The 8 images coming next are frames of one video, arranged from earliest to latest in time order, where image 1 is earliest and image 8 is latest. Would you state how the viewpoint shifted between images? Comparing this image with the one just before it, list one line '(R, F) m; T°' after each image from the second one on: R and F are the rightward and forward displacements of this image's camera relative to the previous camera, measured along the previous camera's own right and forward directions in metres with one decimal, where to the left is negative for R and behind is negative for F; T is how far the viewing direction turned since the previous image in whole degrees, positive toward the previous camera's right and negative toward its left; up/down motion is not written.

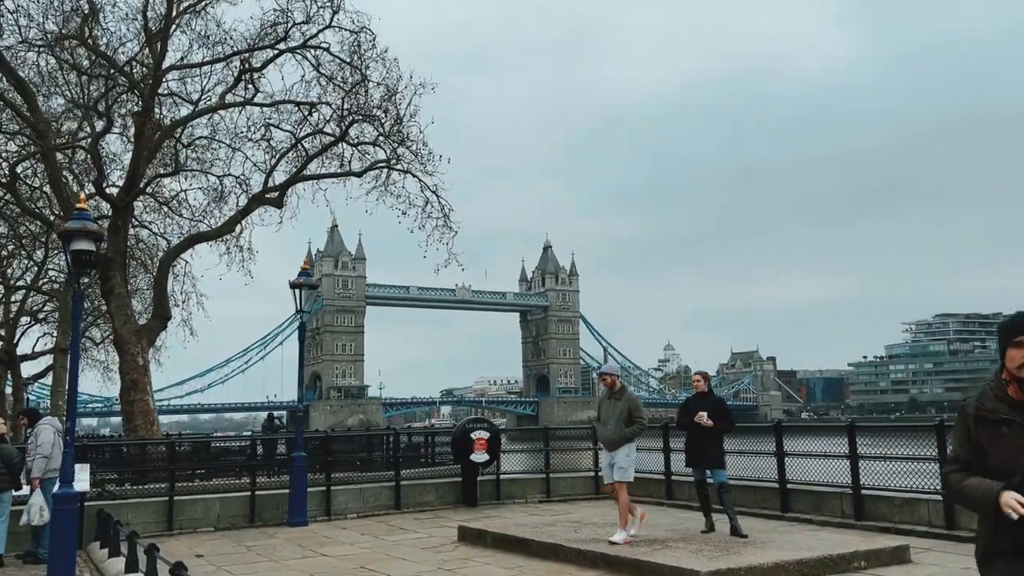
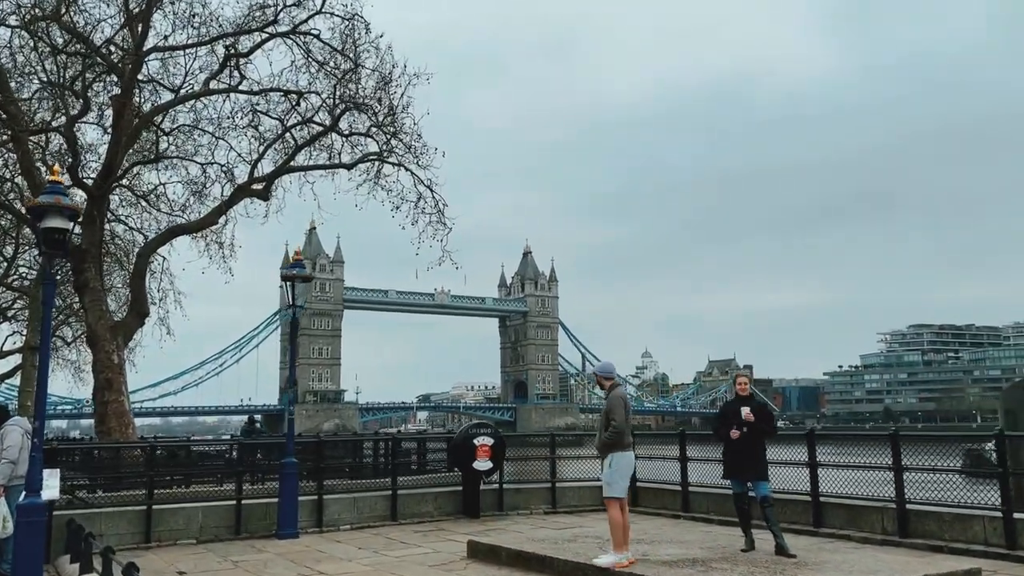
(-0.5, +1.0) m; +1°
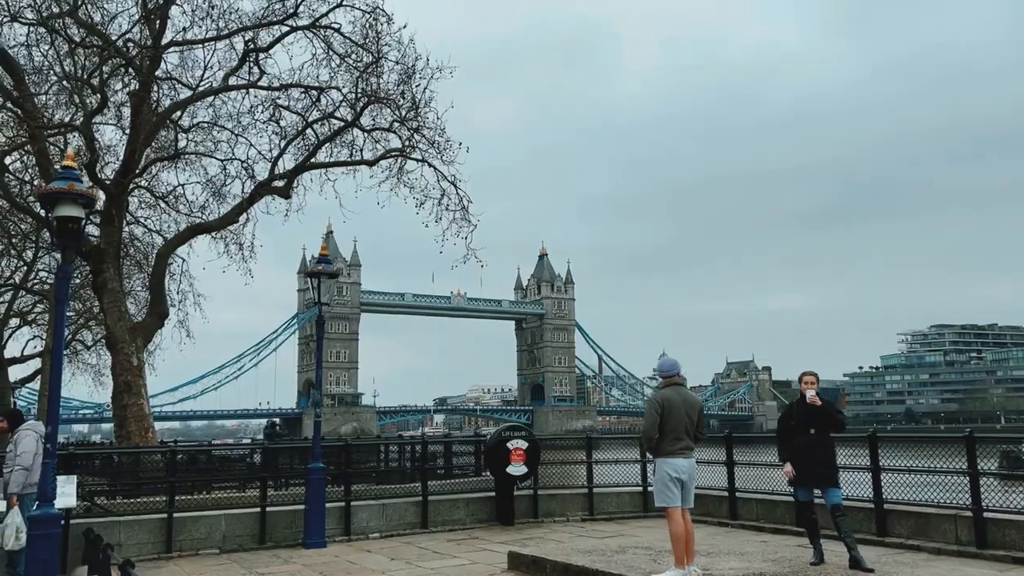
(-0.3, +0.7) m; -1°
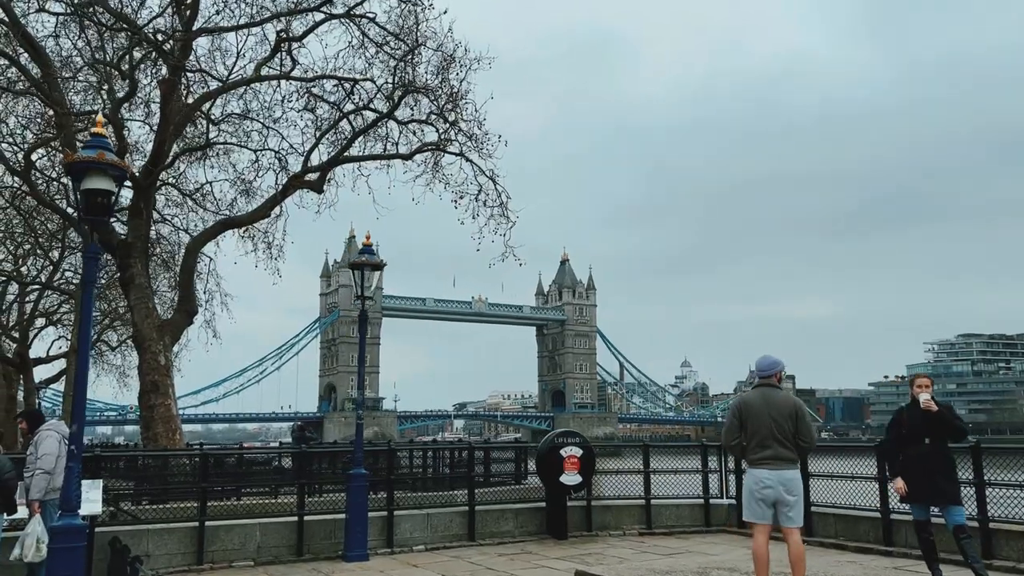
(-0.5, +1.0) m; -1°
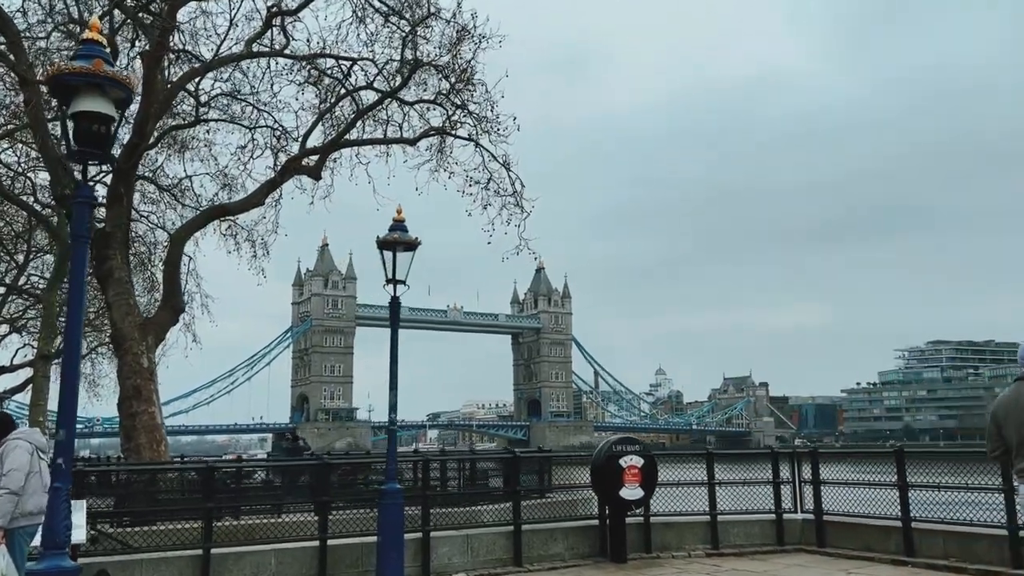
(+0.1, +0.2) m; +2°
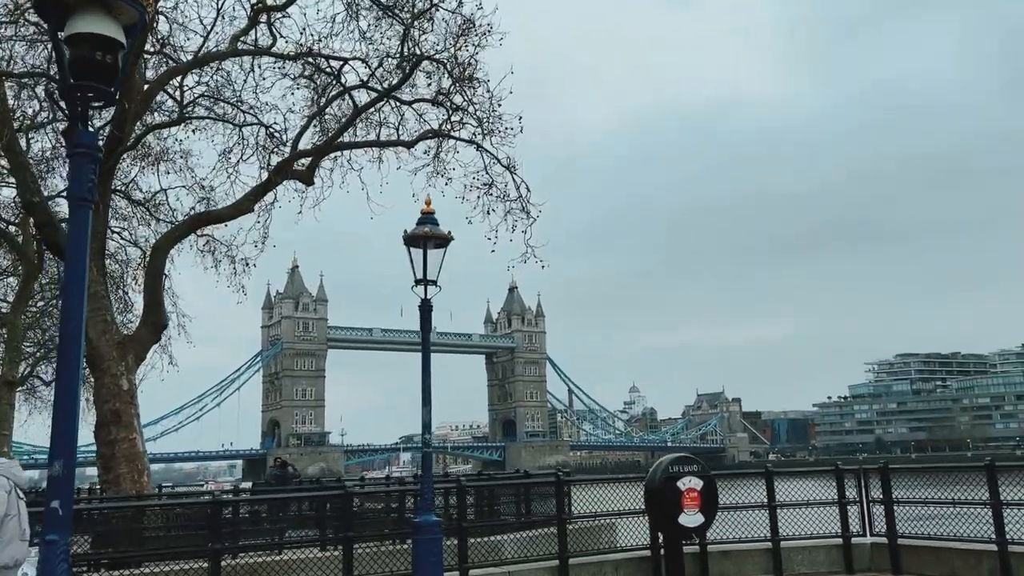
(-0.3, +0.9) m; +2°
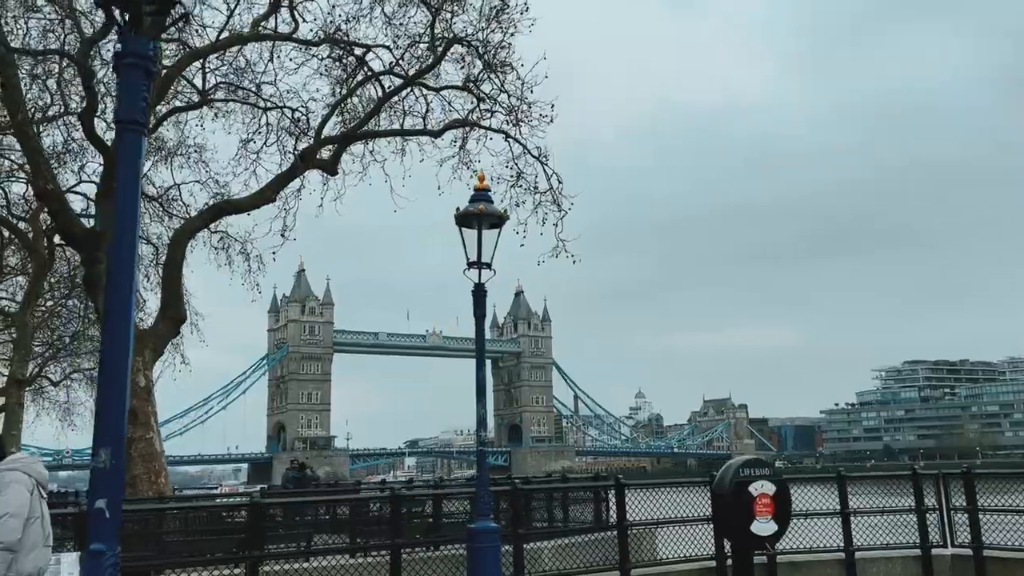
(-0.6, +0.8) m; 0°
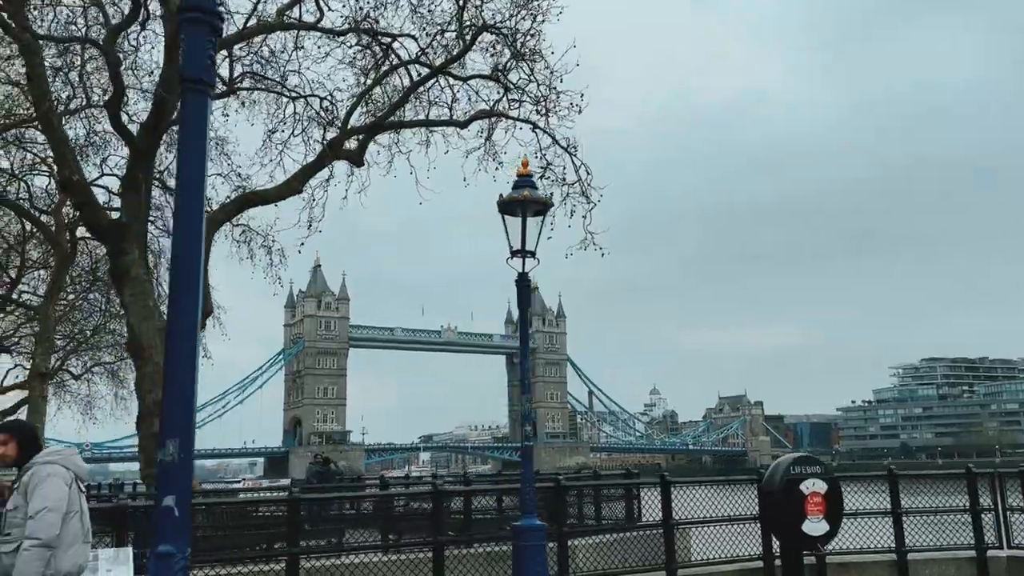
(-0.3, +0.3) m; -1°
